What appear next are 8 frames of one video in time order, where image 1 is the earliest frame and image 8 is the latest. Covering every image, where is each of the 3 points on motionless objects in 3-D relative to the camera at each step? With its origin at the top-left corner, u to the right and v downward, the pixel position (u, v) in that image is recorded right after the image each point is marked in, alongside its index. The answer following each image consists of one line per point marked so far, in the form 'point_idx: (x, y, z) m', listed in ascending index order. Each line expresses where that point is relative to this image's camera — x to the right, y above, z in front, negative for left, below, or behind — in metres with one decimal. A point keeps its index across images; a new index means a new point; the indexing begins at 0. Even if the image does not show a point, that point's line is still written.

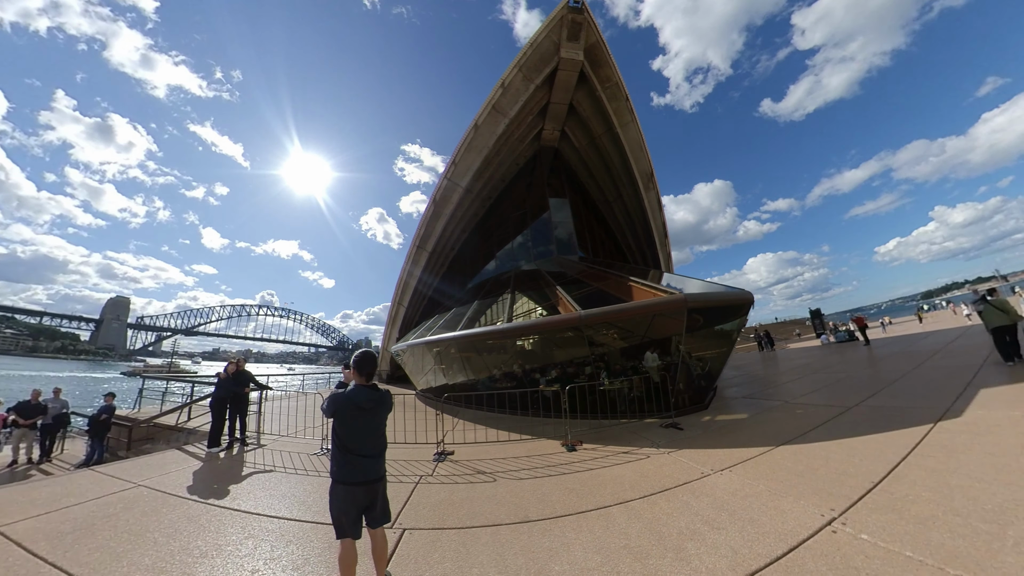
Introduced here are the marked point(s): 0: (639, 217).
0: (+6.0, +3.2, +16.1) m
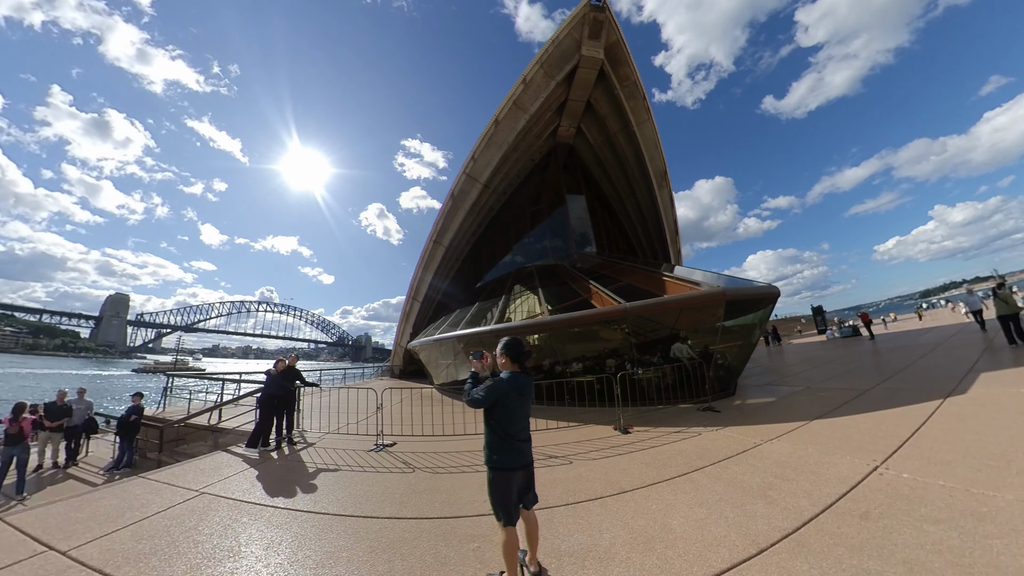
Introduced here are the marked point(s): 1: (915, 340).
0: (+6.5, +3.4, +15.9) m
1: (+16.3, -2.1, +14.4) m
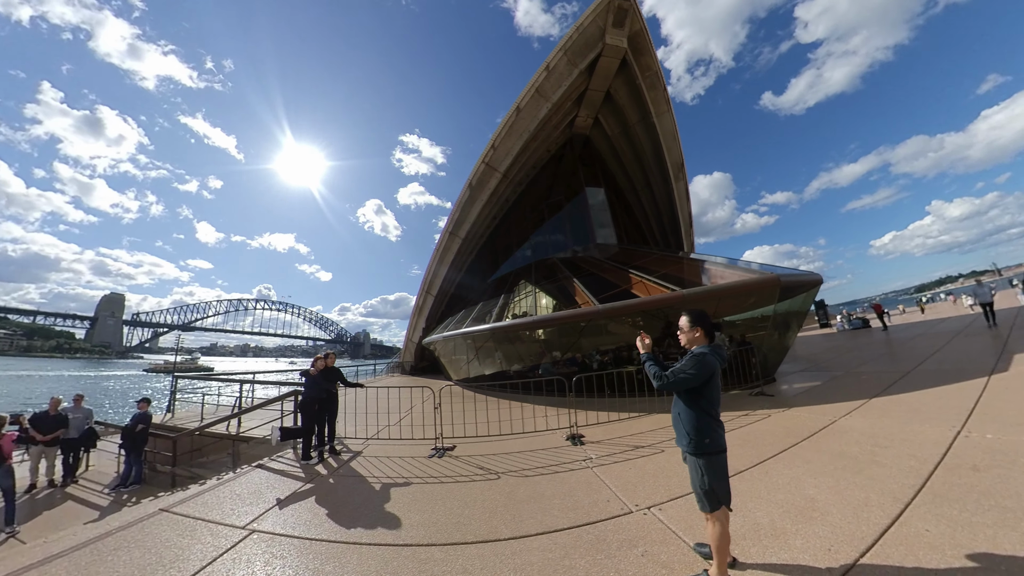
0: (+6.8, +3.8, +15.5) m
1: (+16.7, -1.7, +14.1) m
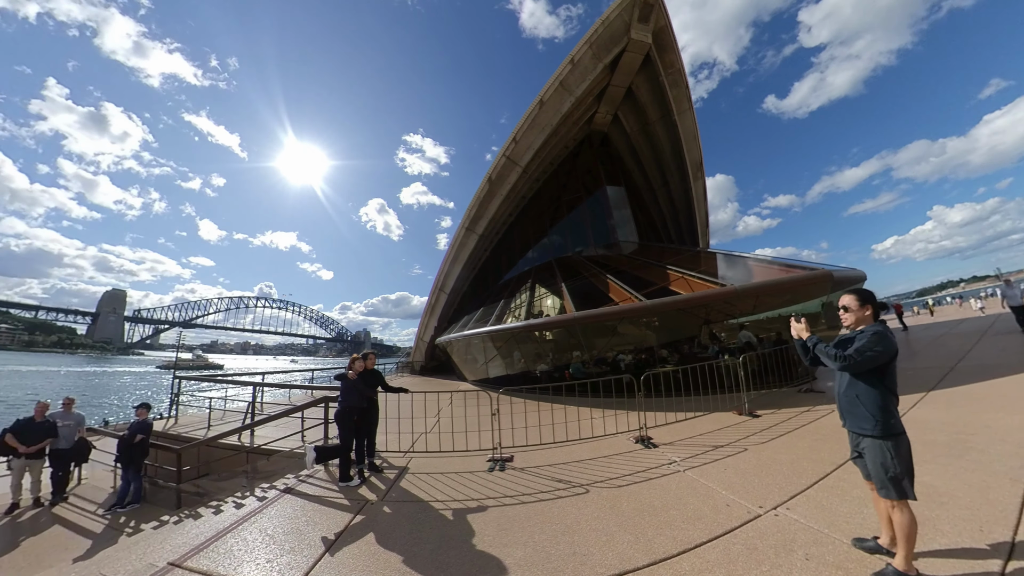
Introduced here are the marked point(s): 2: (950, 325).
0: (+7.3, +3.7, +15.2) m
1: (+17.1, -1.8, +13.7) m
2: (+19.5, -1.9, +15.9) m
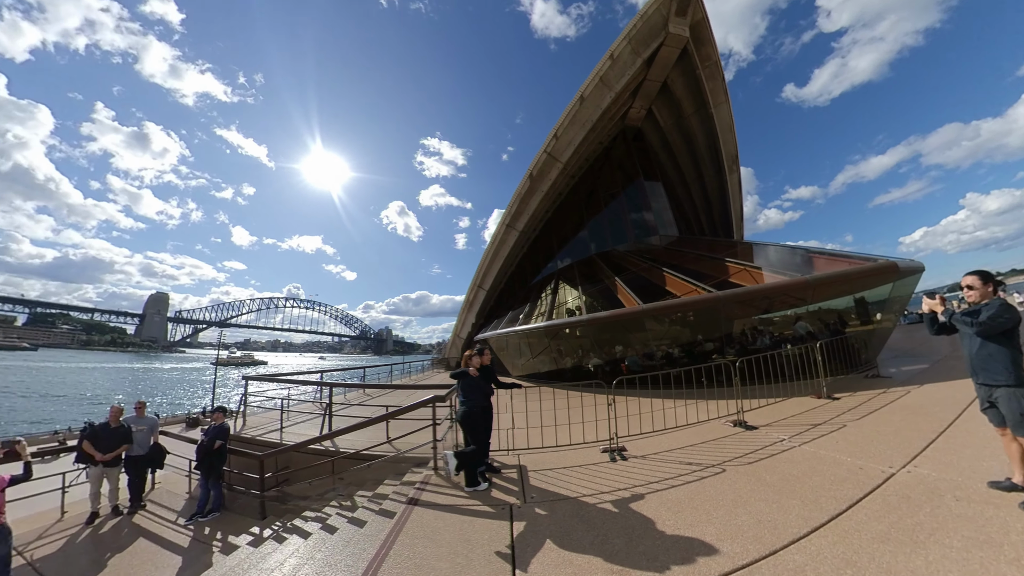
0: (+9.0, +3.9, +16.3) m
1: (+18.7, -1.5, +14.5) m
2: (+21.2, -1.5, +16.5) m
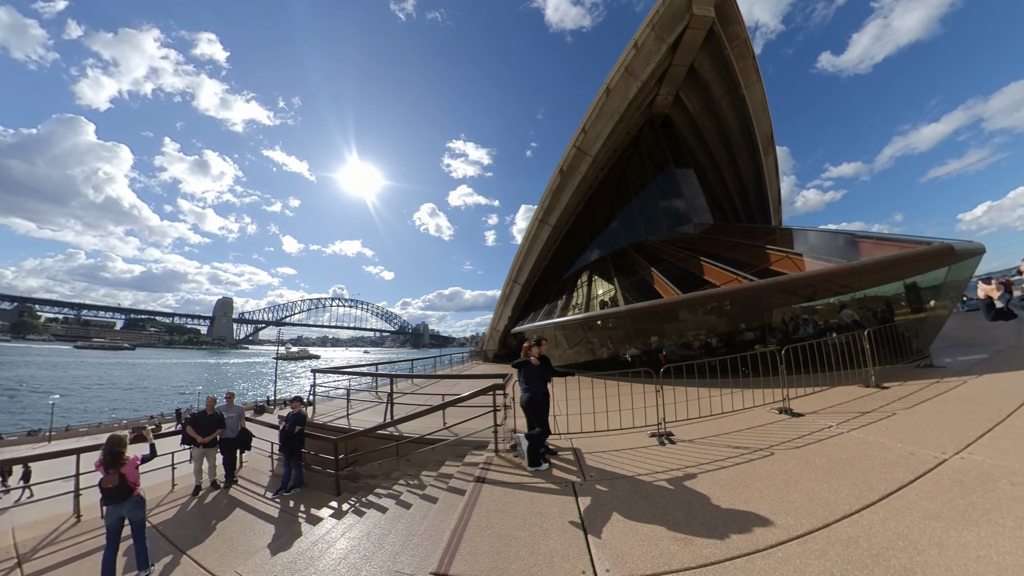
0: (+12.1, +4.3, +17.6) m
1: (+21.9, -1.0, +15.2) m
2: (+24.5, -0.9, +17.1) m
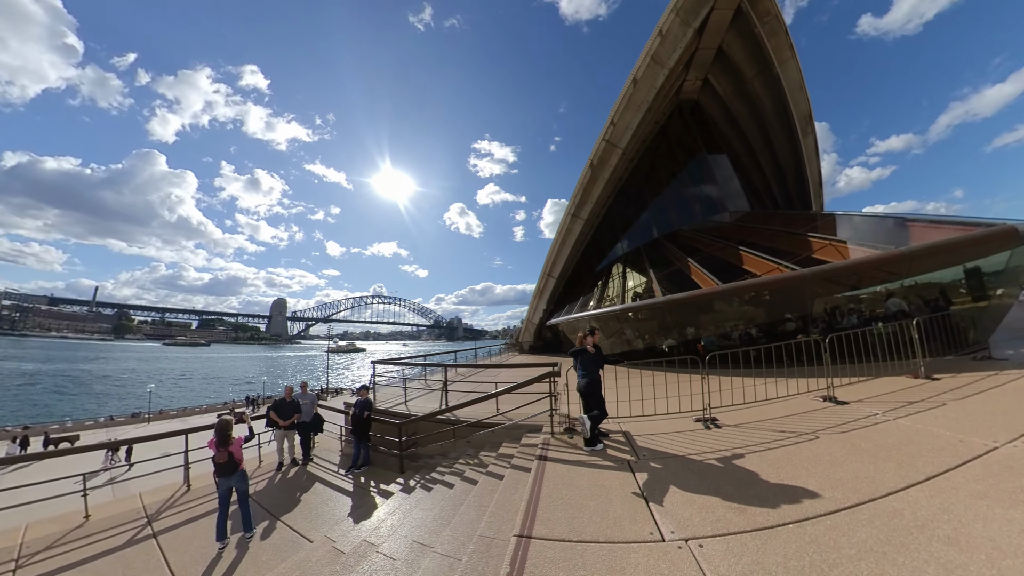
0: (+15.8, +4.6, +19.2) m
1: (+25.5, -0.5, +16.3) m
2: (+28.2, -0.3, +18.0) m
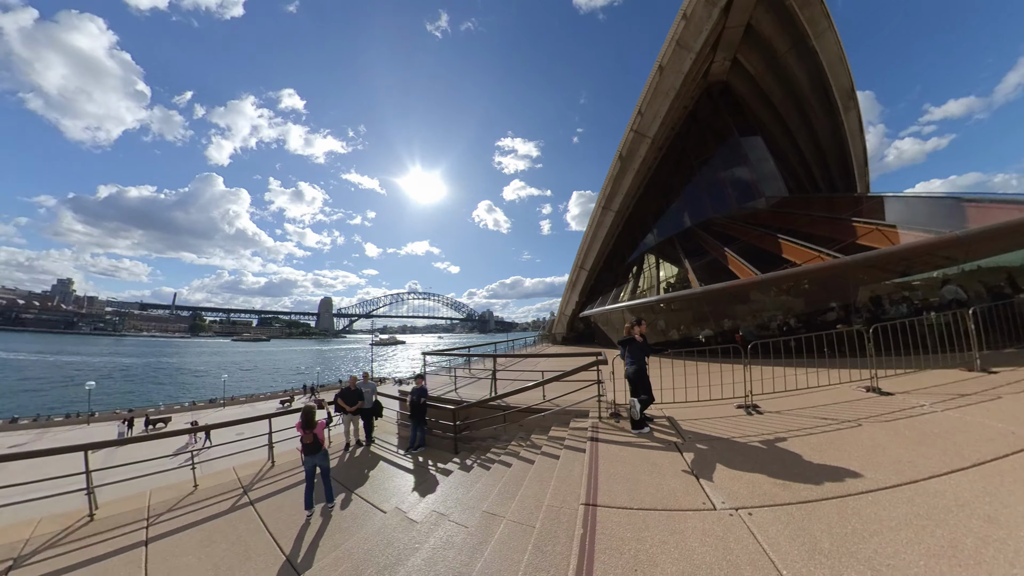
0: (+19.6, +4.9, +20.7) m
1: (+29.2, -0.2, +17.3) m
2: (+32.0, +0.1, +18.8) m
